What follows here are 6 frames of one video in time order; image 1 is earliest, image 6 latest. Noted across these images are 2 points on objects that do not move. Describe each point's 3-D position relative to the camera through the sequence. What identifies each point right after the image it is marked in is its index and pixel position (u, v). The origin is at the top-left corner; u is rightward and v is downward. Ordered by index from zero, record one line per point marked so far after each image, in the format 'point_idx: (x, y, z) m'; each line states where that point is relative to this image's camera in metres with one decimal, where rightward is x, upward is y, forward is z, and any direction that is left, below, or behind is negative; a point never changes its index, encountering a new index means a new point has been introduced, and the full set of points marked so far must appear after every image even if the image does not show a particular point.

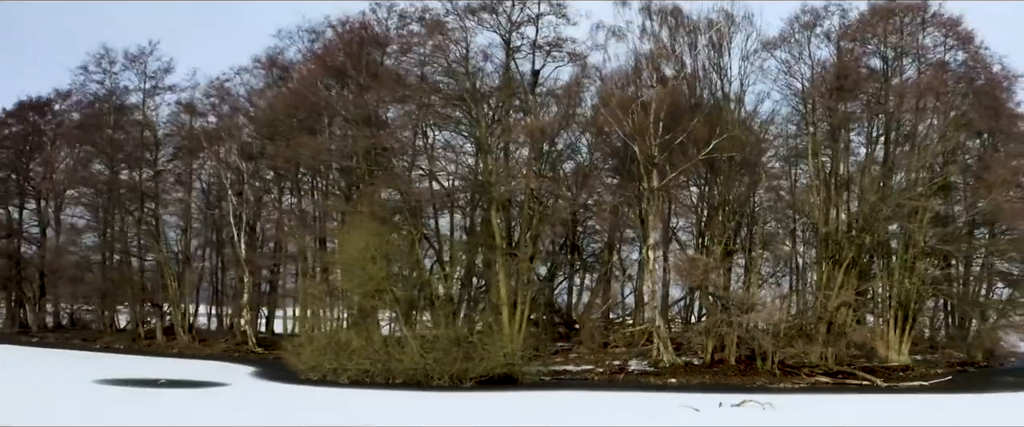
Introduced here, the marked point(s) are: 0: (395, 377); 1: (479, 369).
0: (-2.7, -3.9, +19.9) m
1: (-0.7, -3.8, +20.1) m
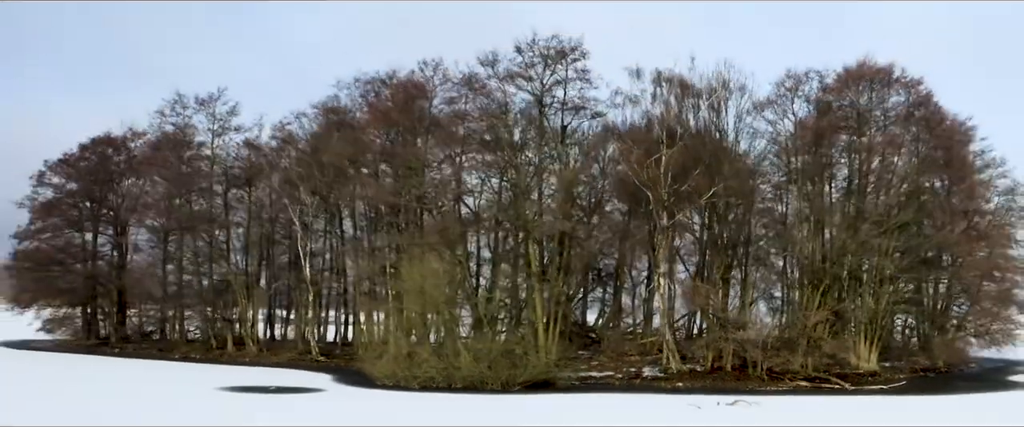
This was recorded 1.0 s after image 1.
0: (-1.6, -5.0, +24.4) m
1: (+0.4, -4.8, +24.6) m
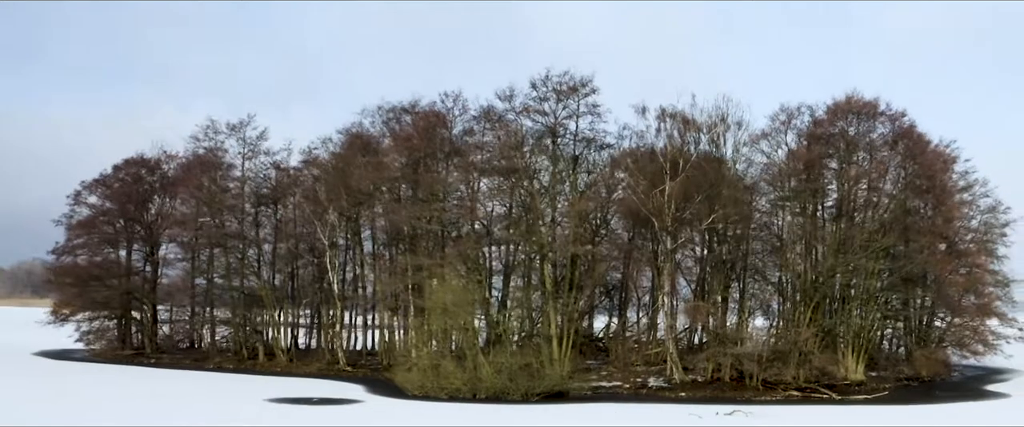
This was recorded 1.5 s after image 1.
0: (-1.0, -5.8, +26.8) m
1: (+1.0, -5.7, +26.9) m
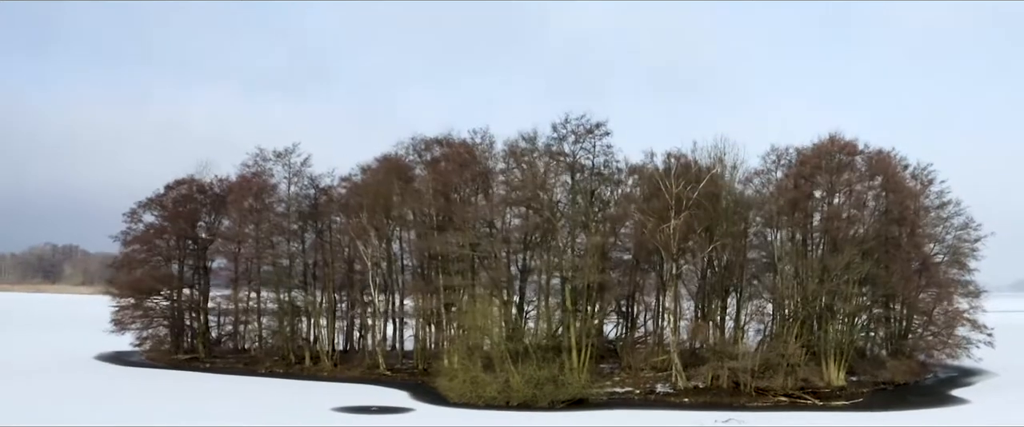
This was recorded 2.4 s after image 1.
0: (0.0, -7.0, +31.1) m
1: (+2.0, -6.9, +31.2) m
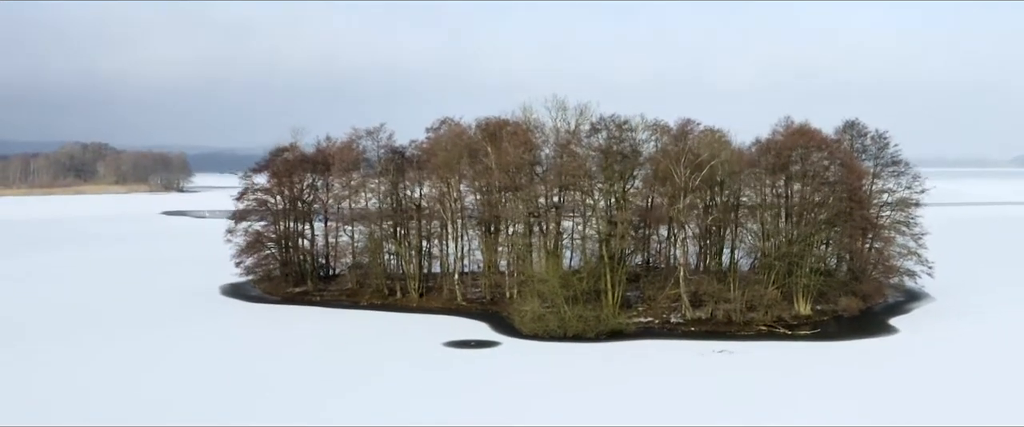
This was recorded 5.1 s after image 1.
0: (+2.9, -6.2, +43.2) m
1: (+4.8, -6.0, +43.3) m
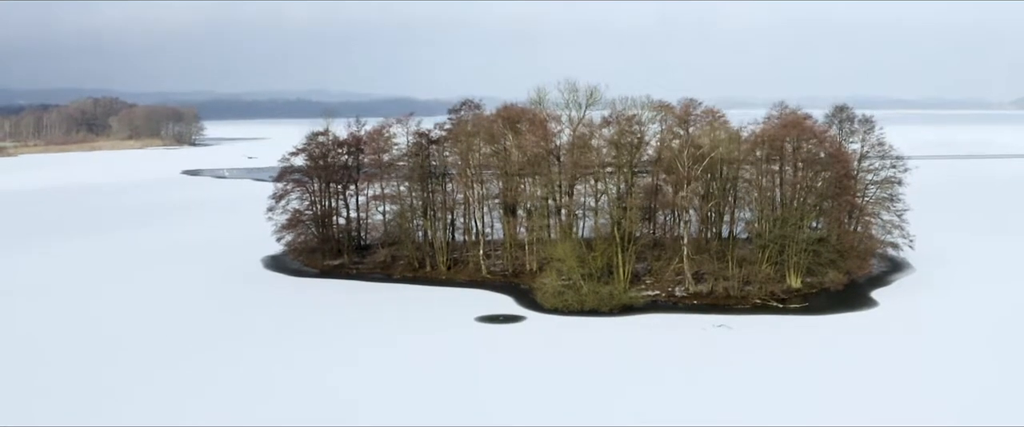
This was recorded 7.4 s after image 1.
0: (+4.2, -5.5, +48.7) m
1: (+6.2, -5.3, +48.8) m
